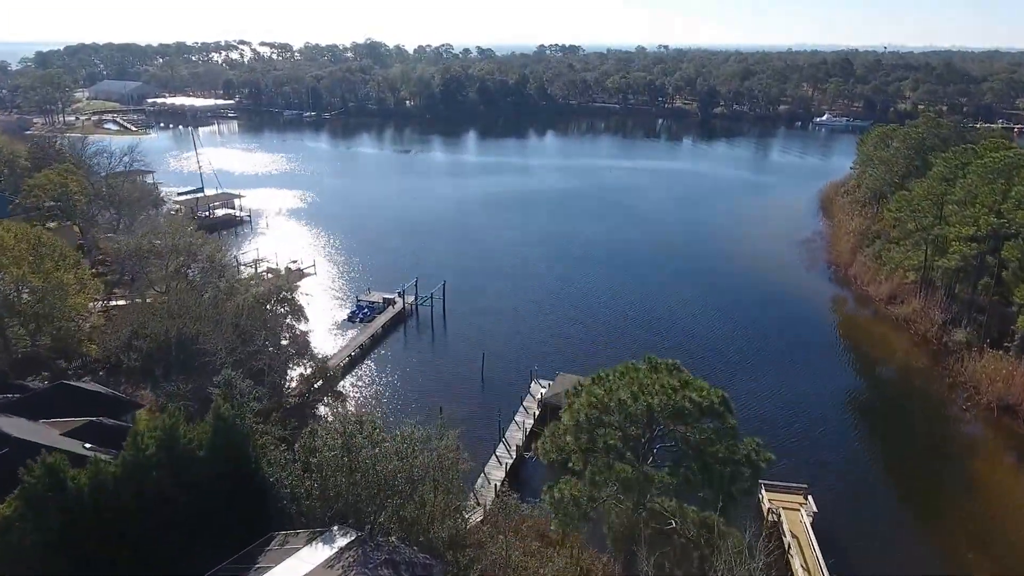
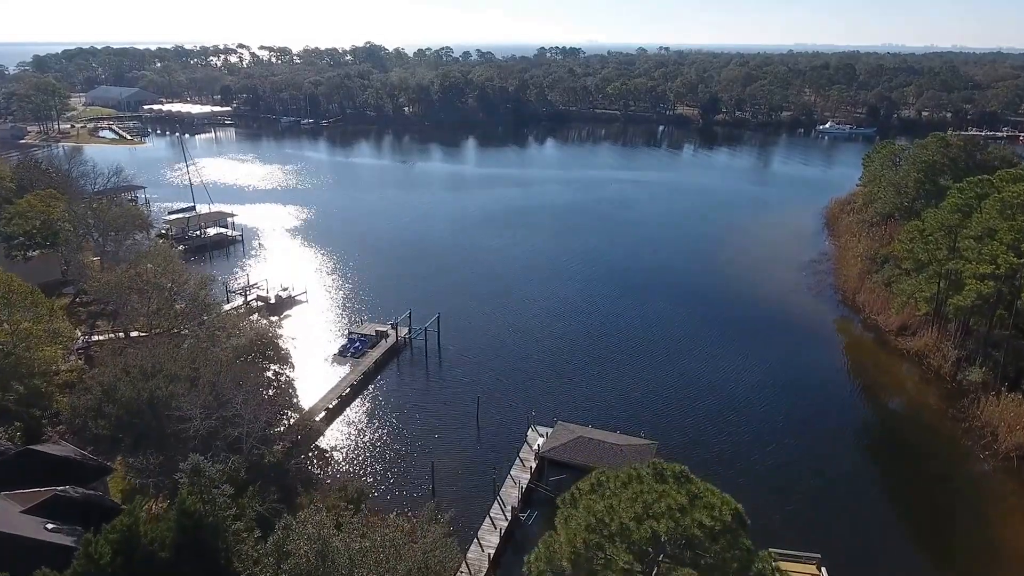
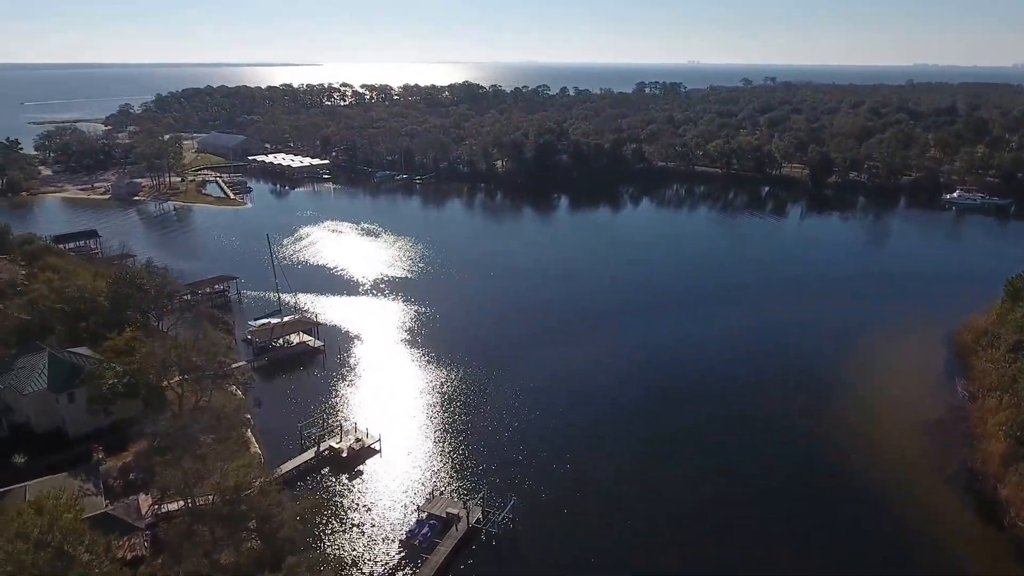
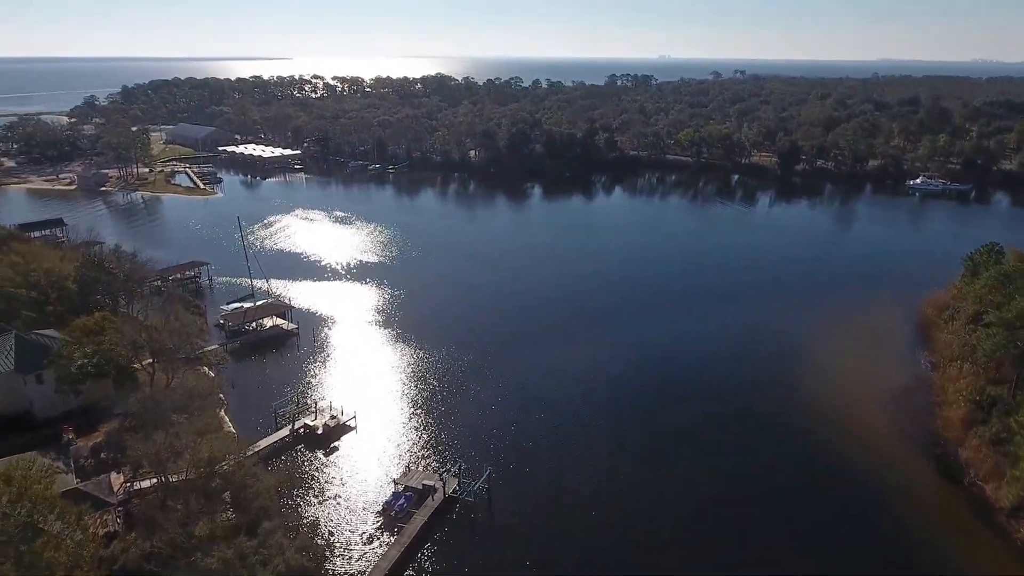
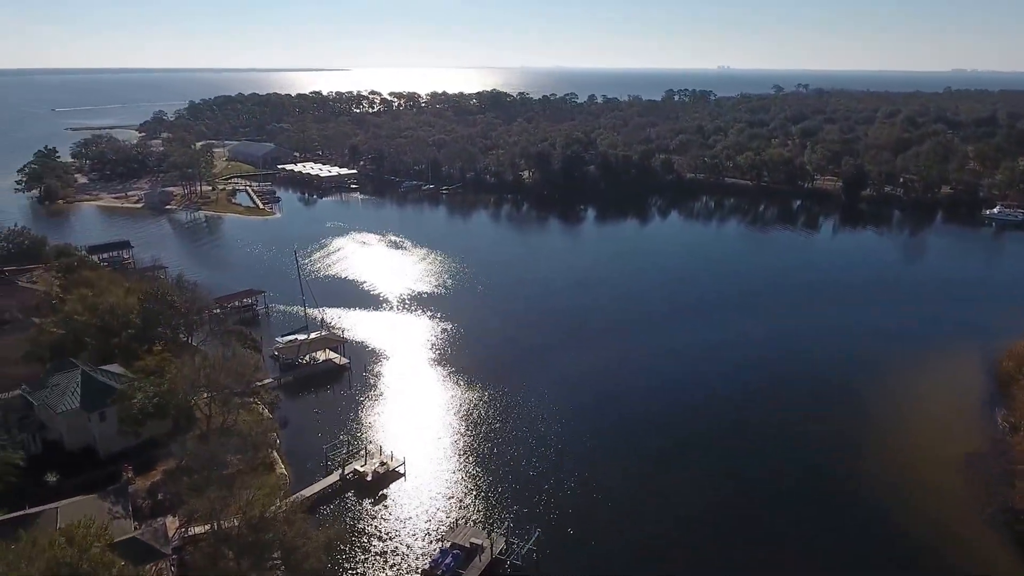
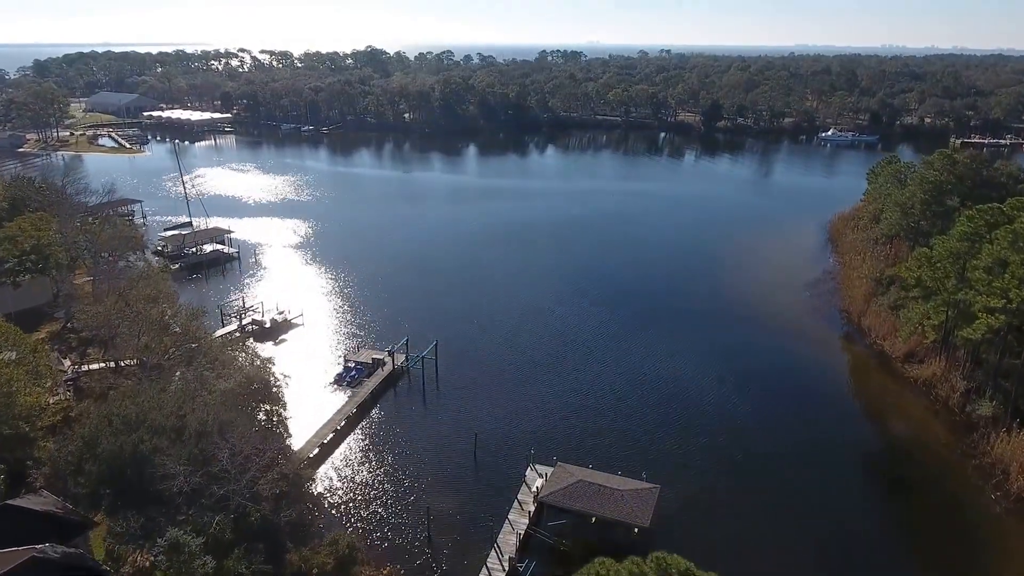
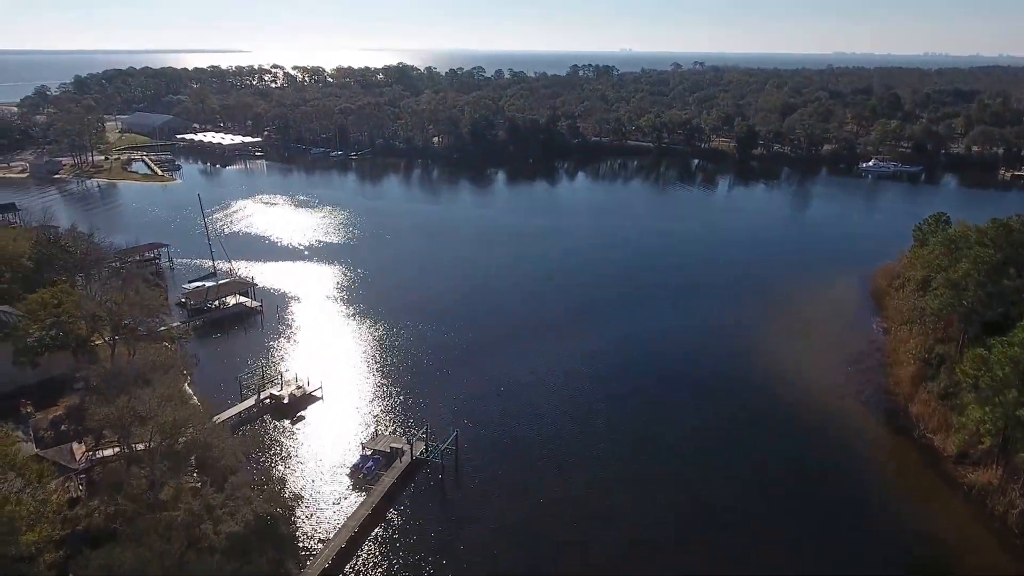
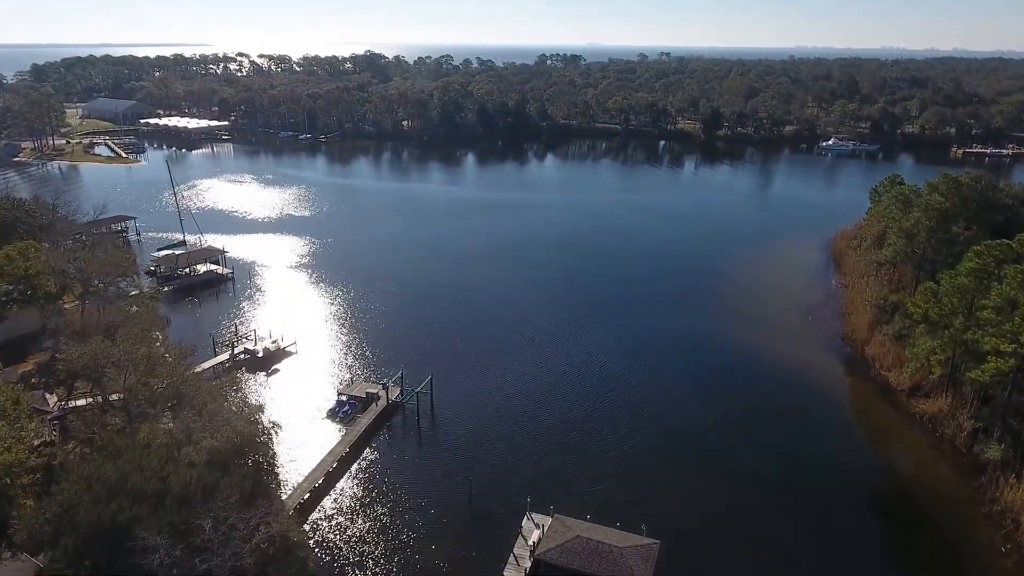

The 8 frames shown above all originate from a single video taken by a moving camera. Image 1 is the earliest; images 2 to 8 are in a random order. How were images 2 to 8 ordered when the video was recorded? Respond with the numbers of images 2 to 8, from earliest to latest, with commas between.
2, 6, 8, 7, 4, 3, 5
